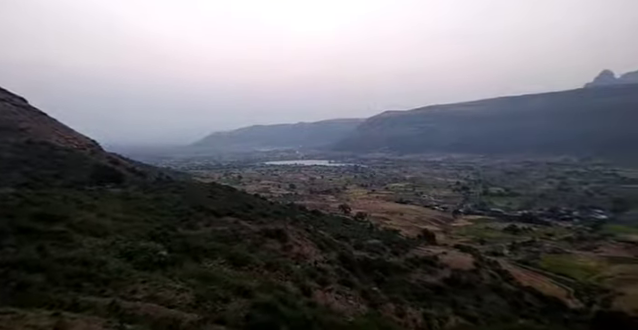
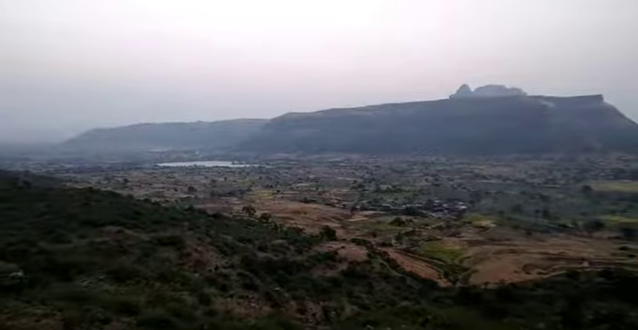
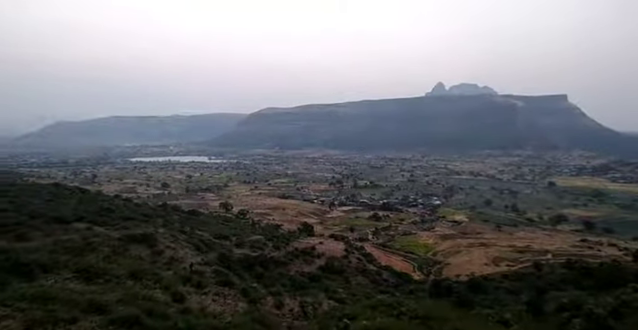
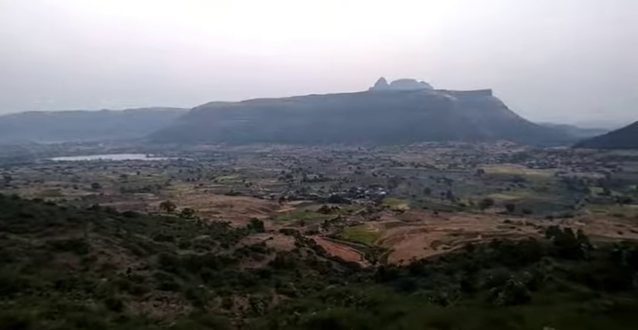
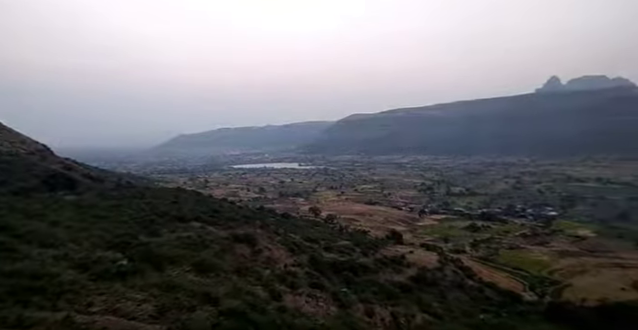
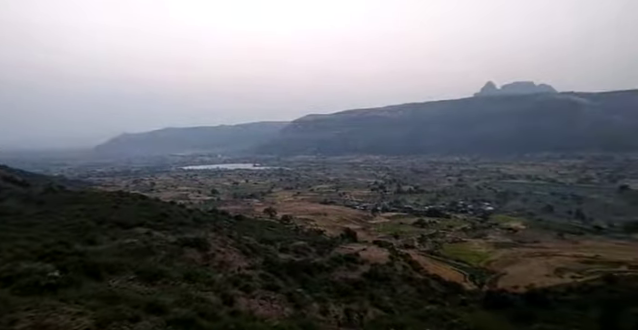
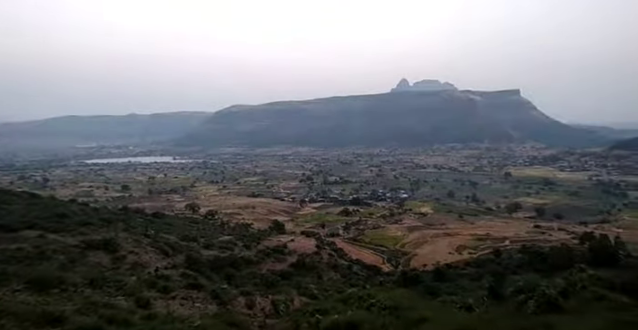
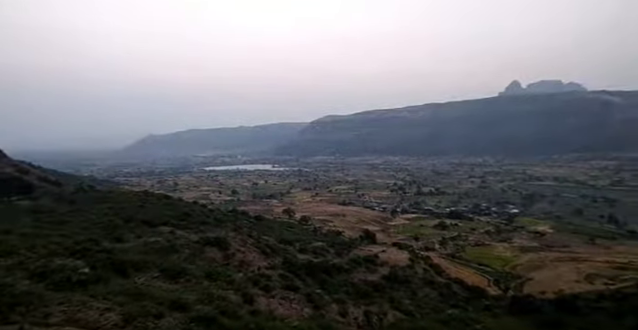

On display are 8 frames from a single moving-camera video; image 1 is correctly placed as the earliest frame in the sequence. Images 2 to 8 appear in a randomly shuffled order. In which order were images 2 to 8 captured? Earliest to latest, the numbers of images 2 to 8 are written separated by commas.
5, 8, 6, 2, 3, 7, 4
